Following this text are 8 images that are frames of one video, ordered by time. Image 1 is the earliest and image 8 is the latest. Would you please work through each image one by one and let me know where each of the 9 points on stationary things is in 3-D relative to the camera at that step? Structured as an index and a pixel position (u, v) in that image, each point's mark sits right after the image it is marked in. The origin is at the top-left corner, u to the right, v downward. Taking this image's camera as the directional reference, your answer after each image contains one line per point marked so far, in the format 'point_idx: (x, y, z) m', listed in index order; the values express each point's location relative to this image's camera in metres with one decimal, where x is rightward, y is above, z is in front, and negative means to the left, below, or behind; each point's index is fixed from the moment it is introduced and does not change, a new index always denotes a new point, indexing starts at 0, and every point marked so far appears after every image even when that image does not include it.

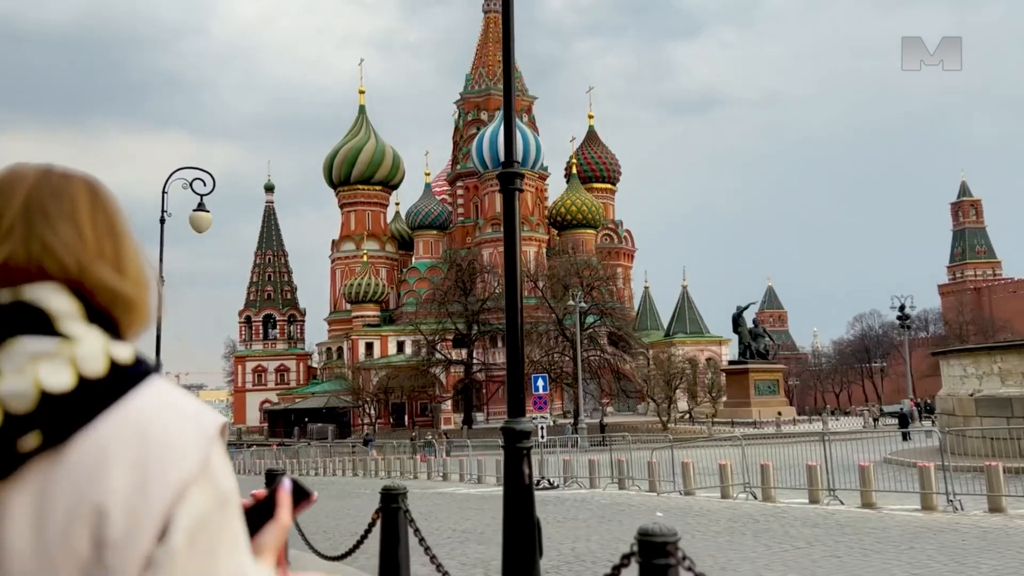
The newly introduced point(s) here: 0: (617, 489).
0: (+1.8, -3.5, +16.7) m
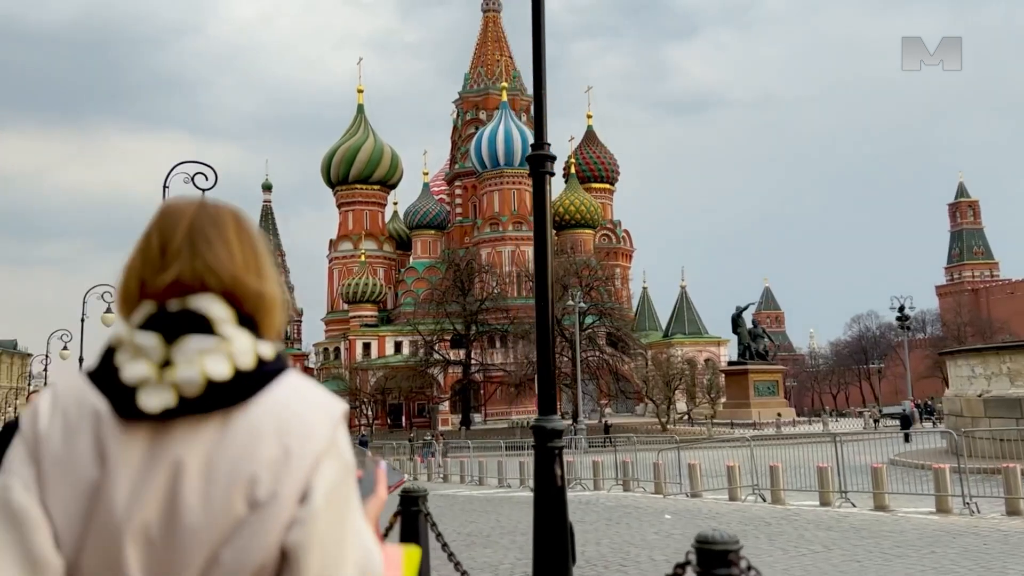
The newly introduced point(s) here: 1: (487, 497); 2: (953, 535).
0: (+1.9, -3.4, +16.4) m
1: (-0.5, -3.8, +17.6) m
2: (+4.4, -2.5, +9.7) m
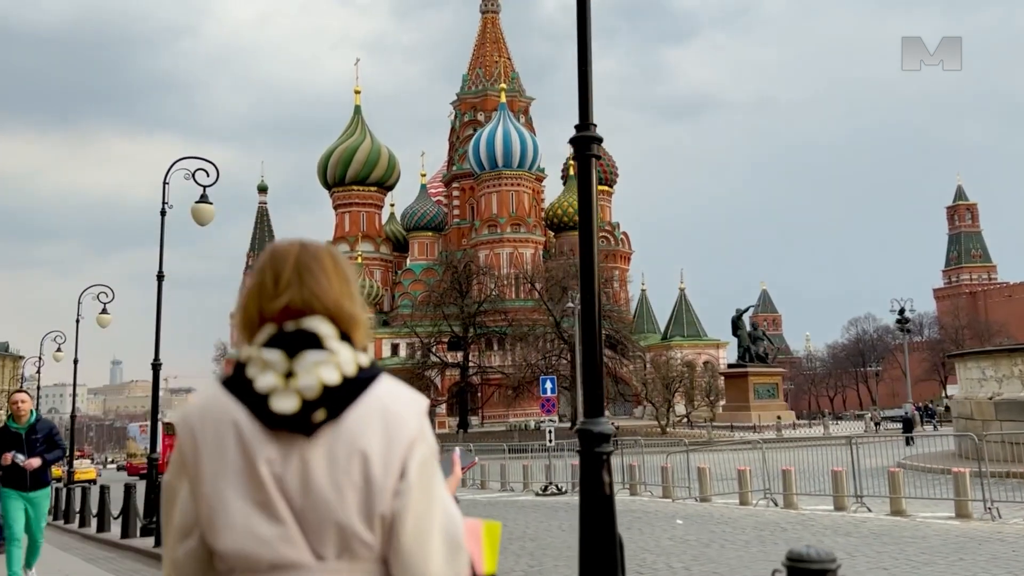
0: (+1.9, -3.4, +16.1) m
1: (-0.4, -3.8, +17.3) m
2: (+4.5, -2.5, +9.4) m
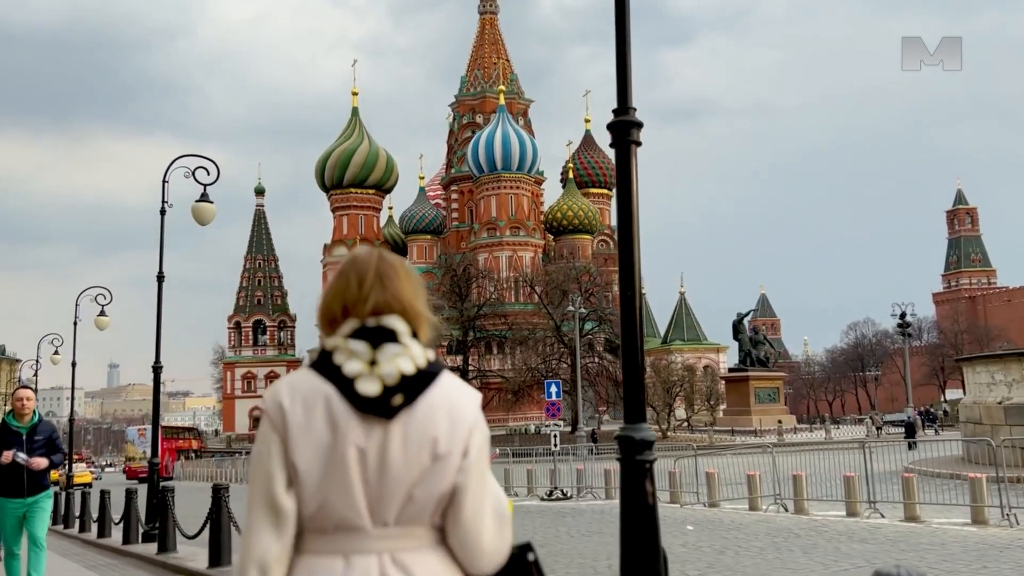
0: (+2.0, -3.5, +15.9) m
1: (-0.3, -3.9, +17.0) m
2: (+4.6, -2.5, +9.2) m
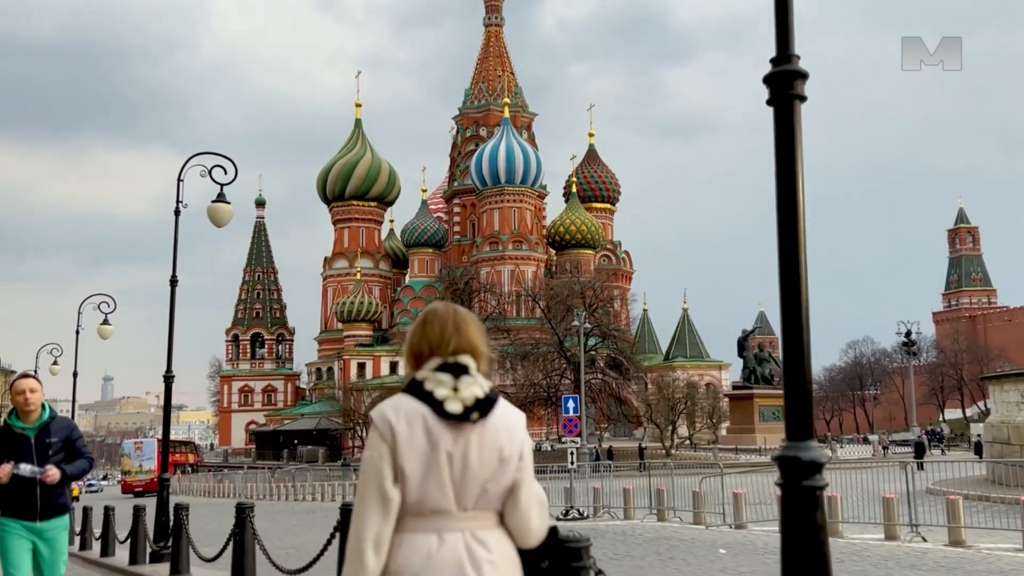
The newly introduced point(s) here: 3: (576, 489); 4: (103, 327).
0: (+2.3, -3.7, +15.3) m
1: (-0.1, -4.1, +16.5) m
2: (+5.0, -2.6, +8.7) m
3: (+1.2, -3.8, +18.4) m
4: (-8.1, -0.8, +19.2) m
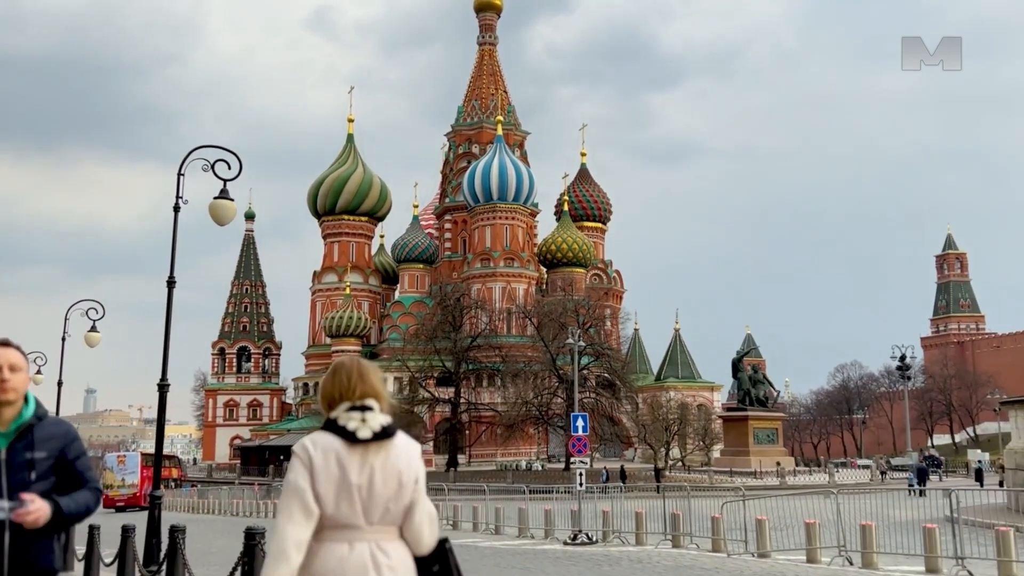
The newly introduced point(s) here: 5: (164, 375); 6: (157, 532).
0: (+2.4, -3.9, +14.5) m
1: (0.0, -4.2, +15.6) m
2: (+5.2, -2.7, +8.0) m
3: (+1.3, -4.1, +17.6) m
4: (-7.9, -0.9, +18.3) m
5: (-3.9, -1.0, +10.8) m
6: (-3.7, -2.6, +10.2) m
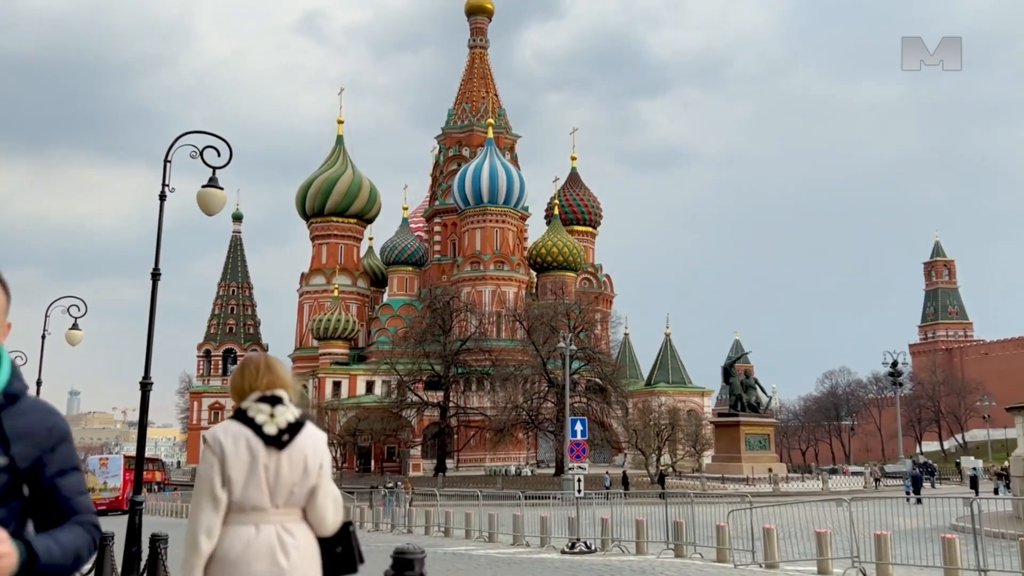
0: (+2.4, -3.9, +14.0) m
1: (0.0, -4.2, +15.1) m
2: (+5.2, -2.7, +7.5) m
3: (+1.2, -4.1, +17.1) m
4: (-8.0, -0.8, +17.6) m
5: (-3.9, -0.9, +10.2) m
6: (-3.7, -2.5, +9.6) m
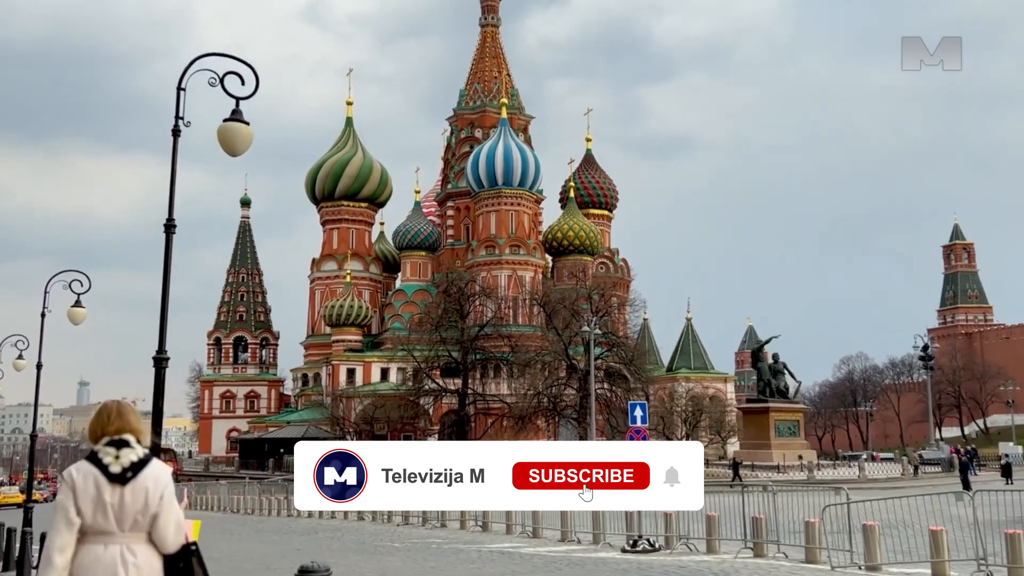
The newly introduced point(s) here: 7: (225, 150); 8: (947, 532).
0: (+3.2, -3.5, +12.4) m
1: (+0.8, -3.8, +13.5) m
2: (+6.0, -2.3, +5.9) m
3: (+2.0, -3.6, +15.5) m
4: (-7.2, -0.4, +16.1) m
5: (-3.1, -0.6, +8.6) m
6: (-3.0, -2.1, +8.0) m
7: (-2.4, +1.1, +8.0) m
8: (+4.8, -2.7, +10.8) m
